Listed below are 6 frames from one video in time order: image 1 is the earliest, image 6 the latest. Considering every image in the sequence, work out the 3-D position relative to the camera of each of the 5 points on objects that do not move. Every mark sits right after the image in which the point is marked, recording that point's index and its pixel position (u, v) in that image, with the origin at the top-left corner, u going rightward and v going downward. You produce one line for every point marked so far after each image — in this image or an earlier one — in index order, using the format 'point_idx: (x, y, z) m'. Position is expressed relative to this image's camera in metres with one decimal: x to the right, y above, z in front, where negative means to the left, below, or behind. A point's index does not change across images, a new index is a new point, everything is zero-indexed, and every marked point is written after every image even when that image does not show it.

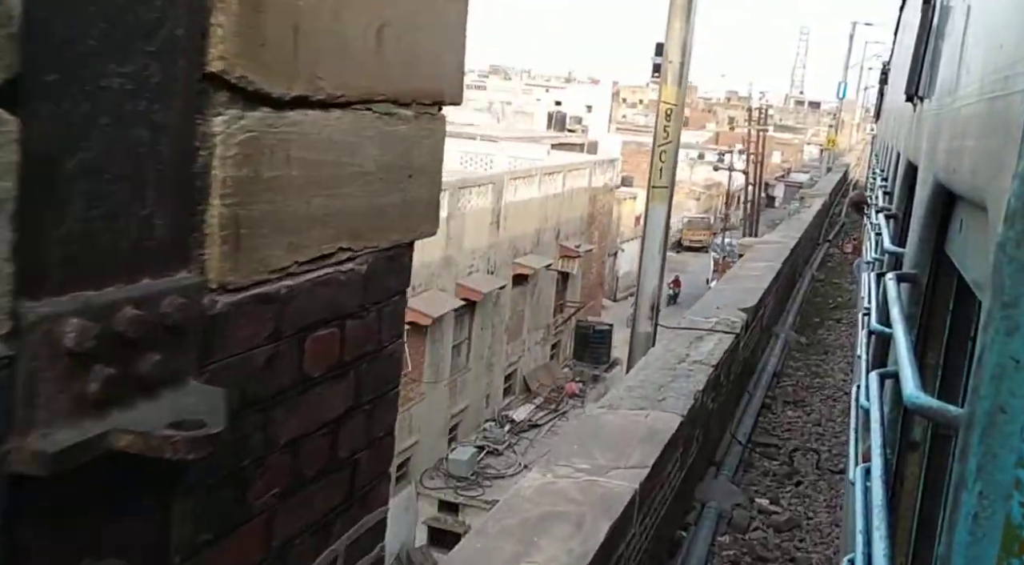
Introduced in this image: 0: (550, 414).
0: (+0.5, -2.3, +18.5) m
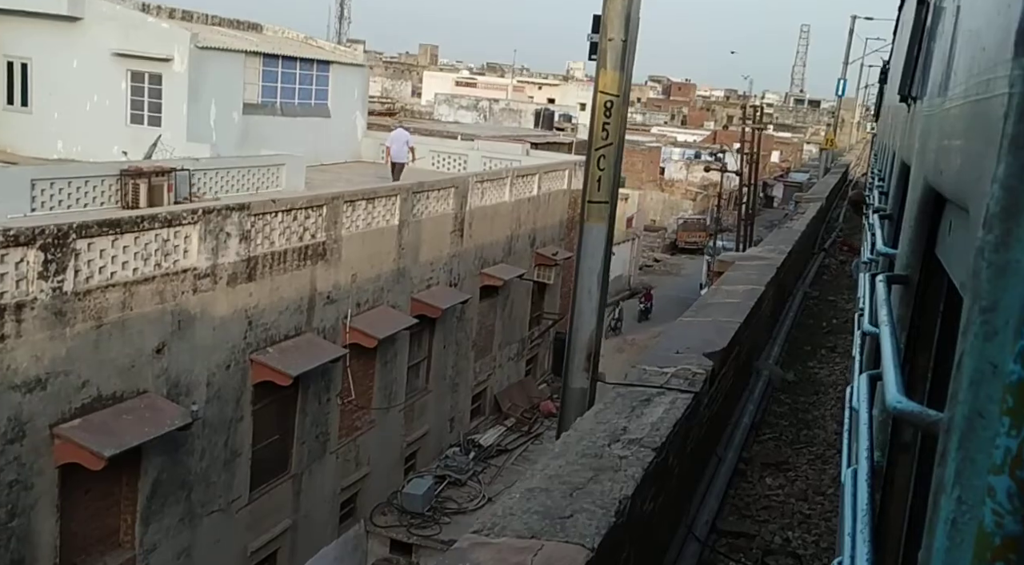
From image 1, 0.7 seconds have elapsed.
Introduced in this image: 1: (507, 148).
0: (+0.2, -2.4, +17.6) m
1: (-0.1, +2.3, +19.2) m
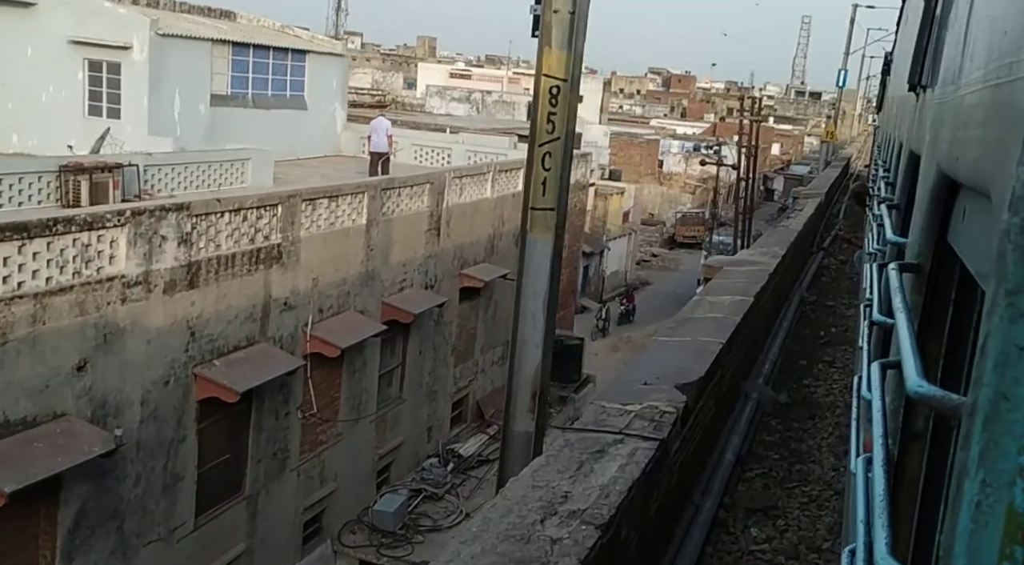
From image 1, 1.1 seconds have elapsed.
0: (+0.1, -2.3, +17.0) m
1: (-0.2, +2.4, +18.6) m
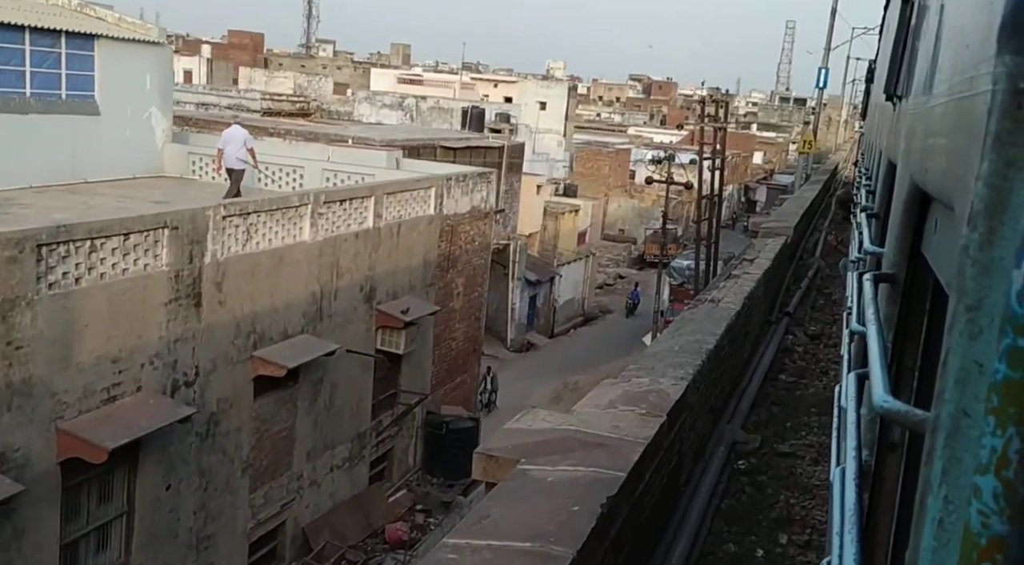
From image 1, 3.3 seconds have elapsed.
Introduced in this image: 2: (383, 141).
0: (-1.1, -2.9, +13.6) m
1: (-1.5, +1.8, +15.3) m
2: (-1.9, +2.1, +16.8) m
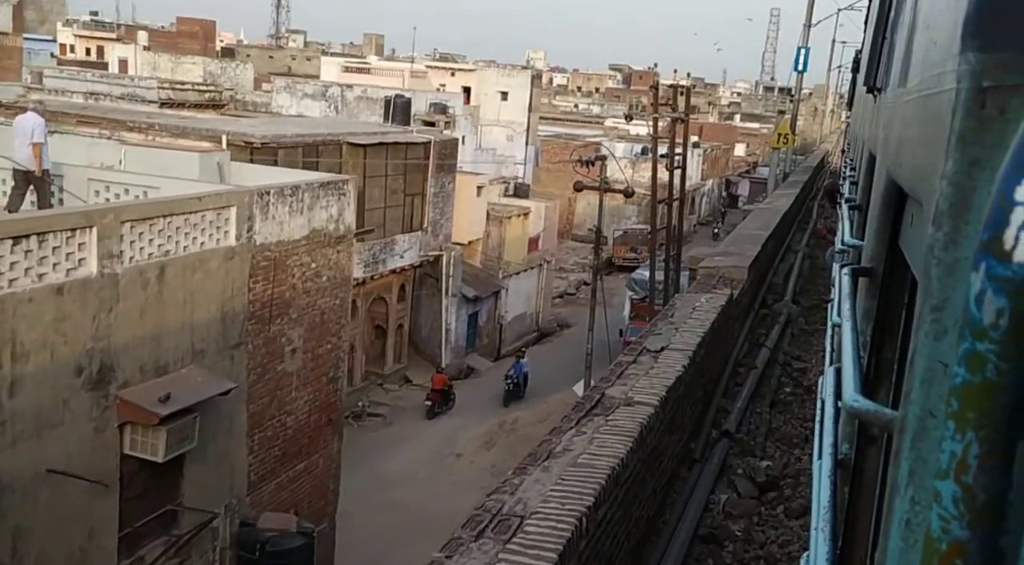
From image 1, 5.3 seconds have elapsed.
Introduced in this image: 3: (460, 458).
0: (-2.1, -3.3, +10.6) m
1: (-2.6, +1.4, +12.2) m
2: (-3.0, +1.8, +13.7) m
3: (-0.7, -2.4, +15.2) m
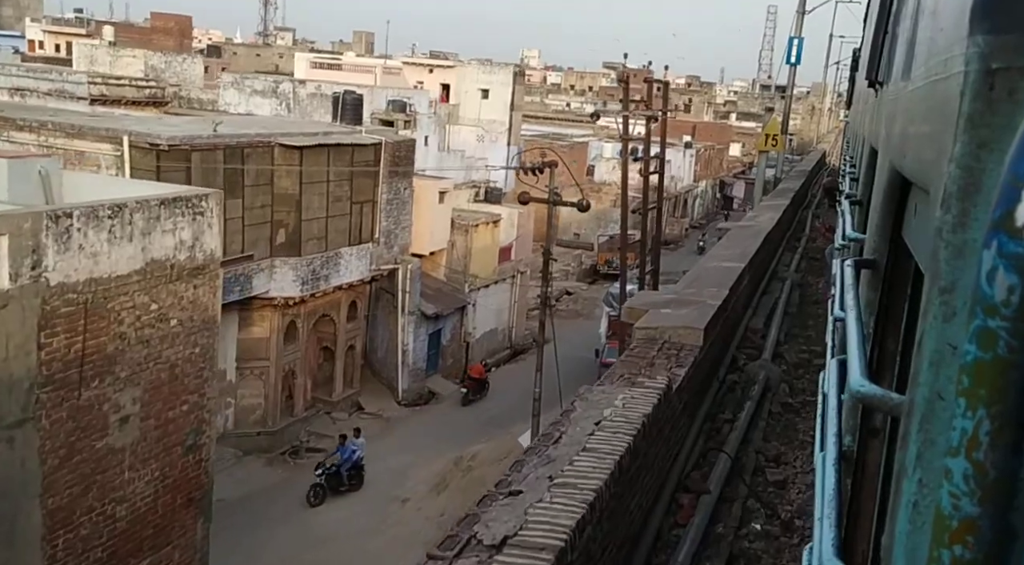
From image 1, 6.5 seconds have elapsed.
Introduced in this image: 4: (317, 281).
0: (-2.7, -3.5, +8.8) m
1: (-3.1, +1.2, +10.4) m
2: (-3.6, +1.5, +11.9) m
3: (-1.2, -2.6, +13.4) m
4: (-2.6, 0.0, +14.9) m
